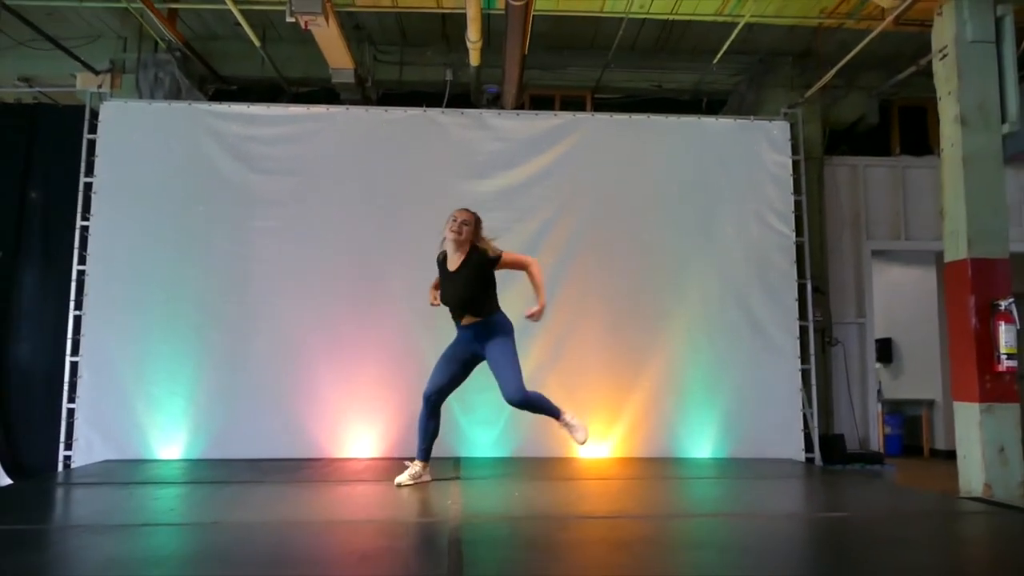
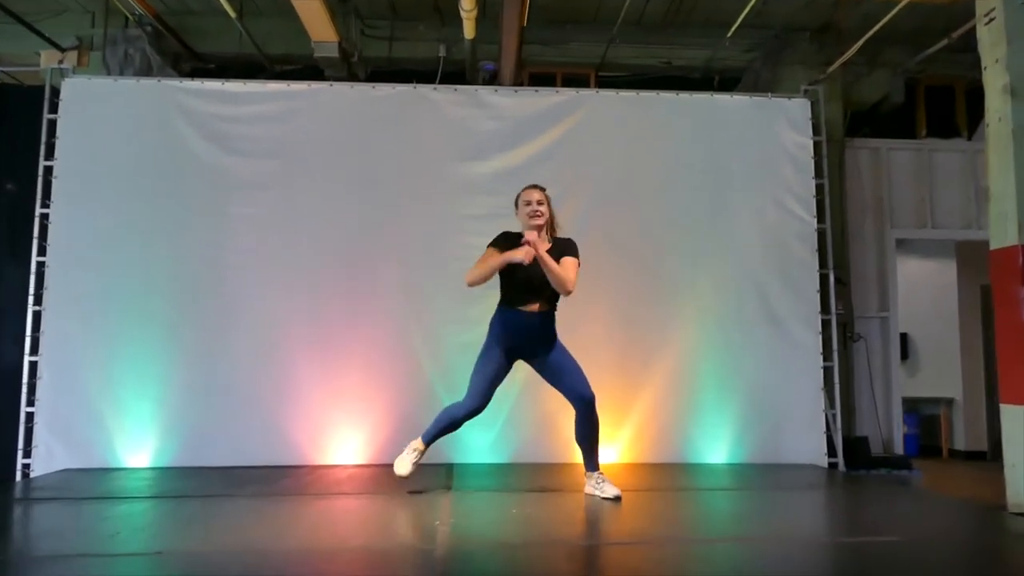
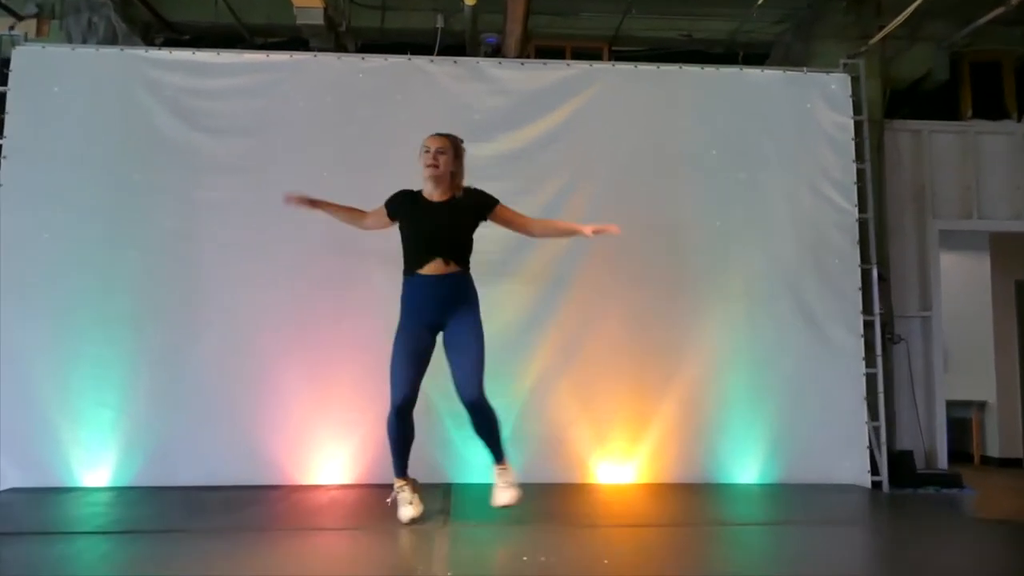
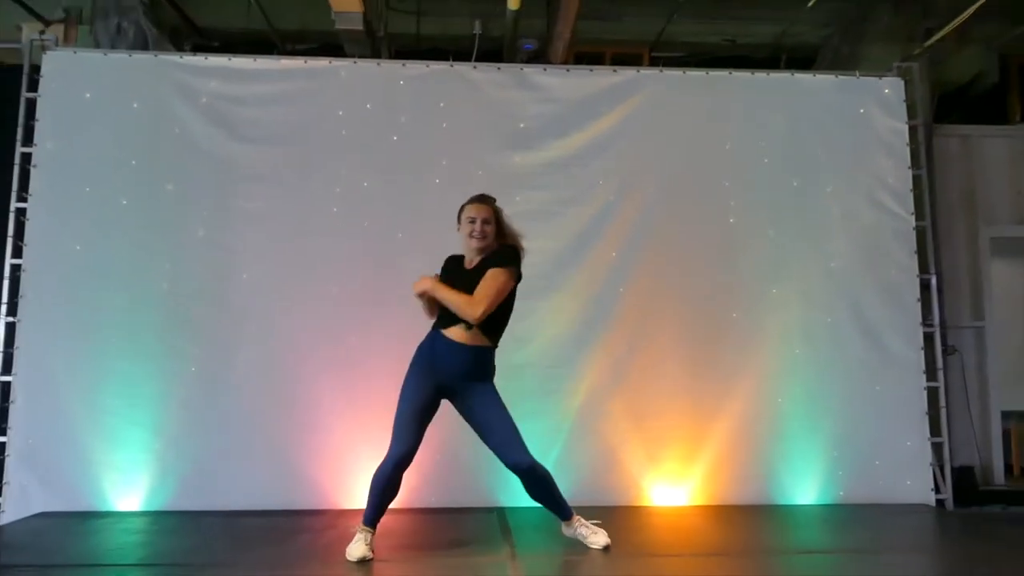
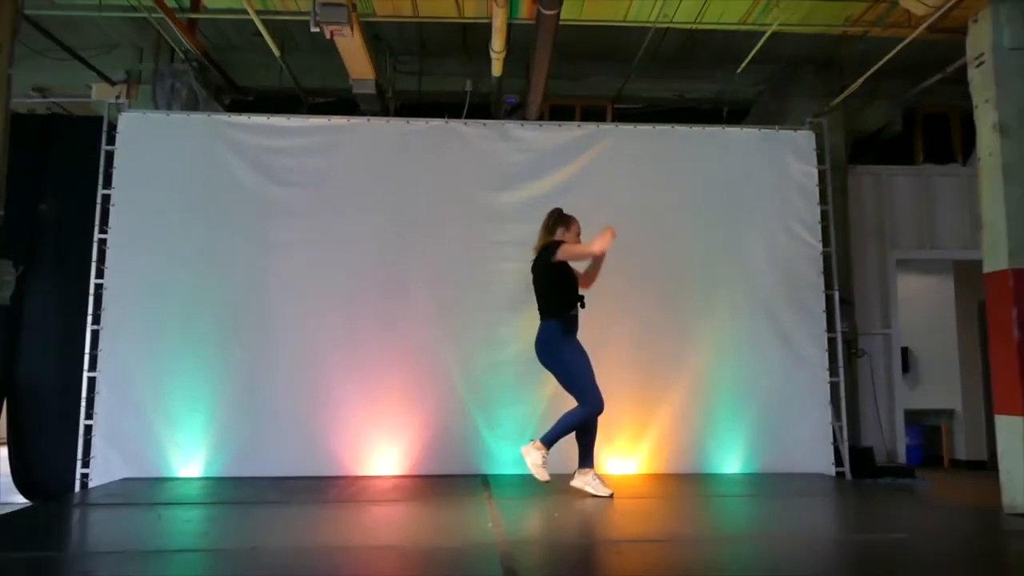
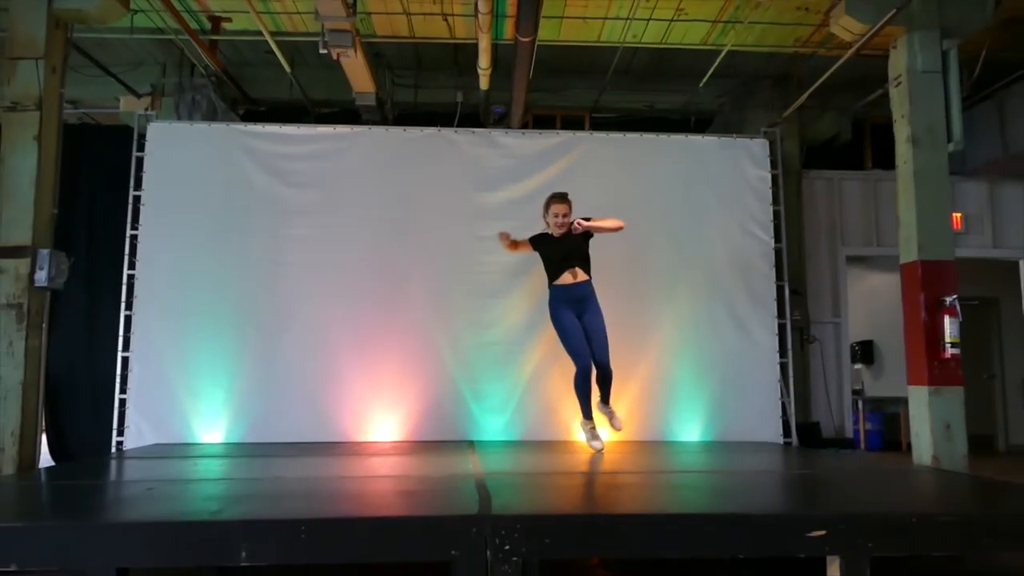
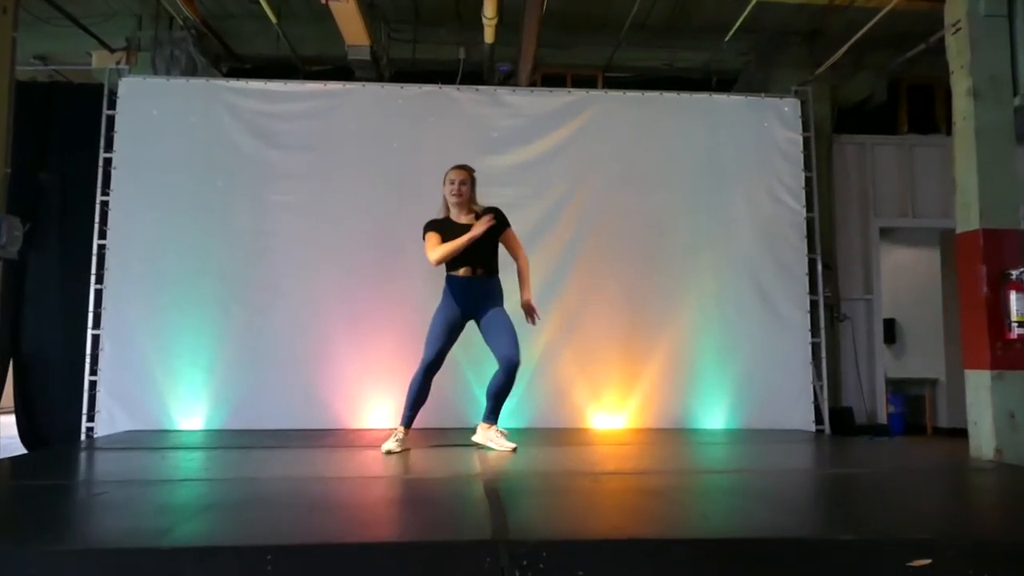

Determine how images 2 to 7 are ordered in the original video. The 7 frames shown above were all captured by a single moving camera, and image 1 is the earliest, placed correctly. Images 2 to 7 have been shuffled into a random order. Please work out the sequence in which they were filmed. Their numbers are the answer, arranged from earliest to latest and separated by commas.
2, 3, 4, 5, 6, 7
